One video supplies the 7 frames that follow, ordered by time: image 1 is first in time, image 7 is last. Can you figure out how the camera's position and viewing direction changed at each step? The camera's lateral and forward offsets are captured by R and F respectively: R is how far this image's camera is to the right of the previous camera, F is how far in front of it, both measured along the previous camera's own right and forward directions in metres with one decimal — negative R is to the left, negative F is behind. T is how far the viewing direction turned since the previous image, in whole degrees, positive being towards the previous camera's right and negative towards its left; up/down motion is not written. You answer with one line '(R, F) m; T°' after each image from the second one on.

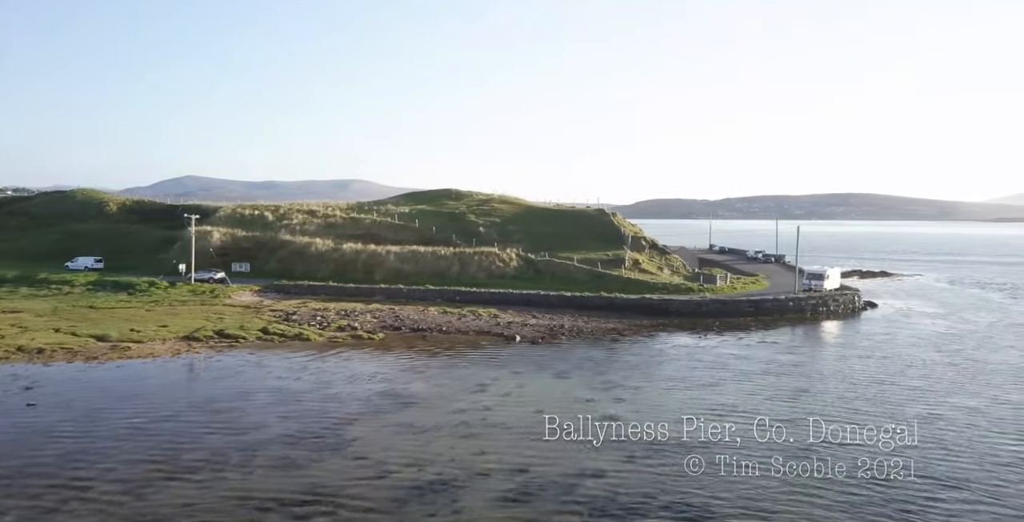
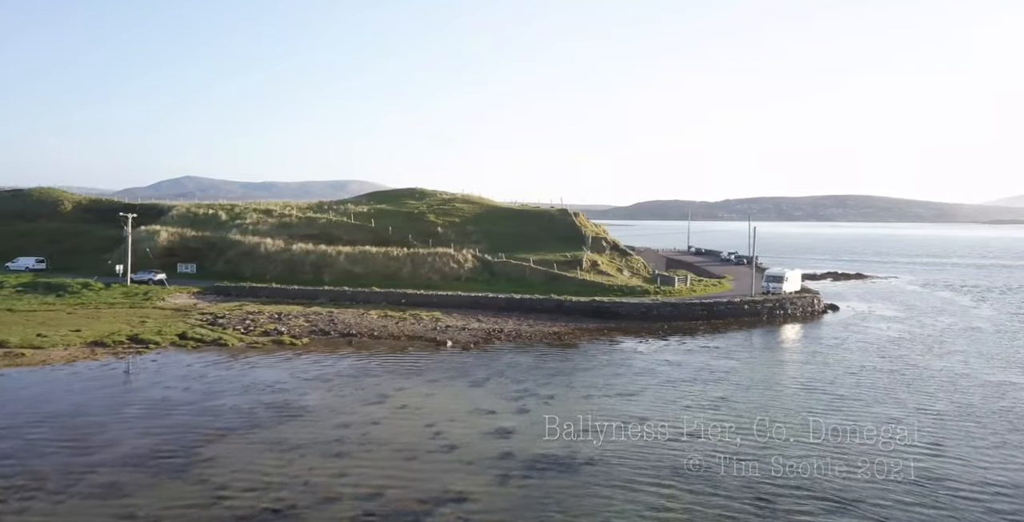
(+3.1, +1.2) m; +1°
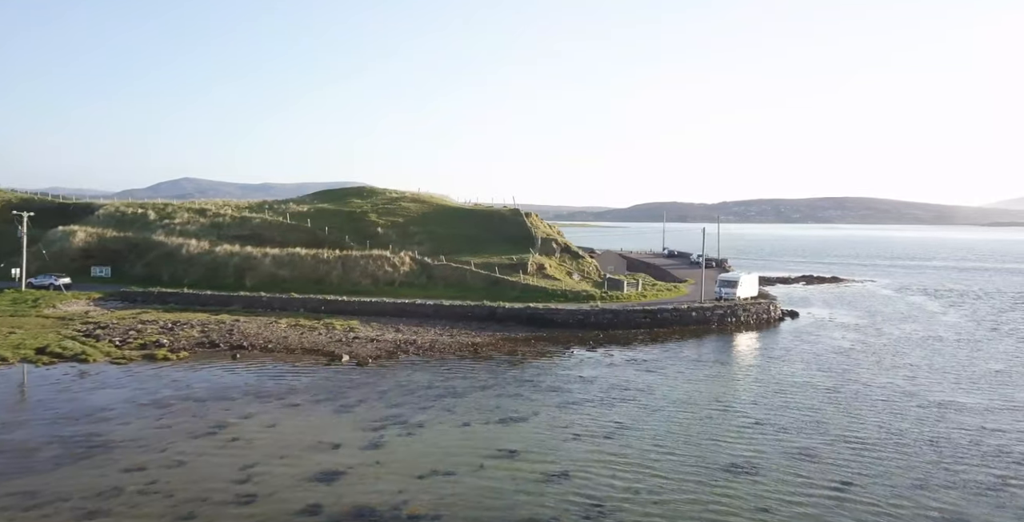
(+4.0, +3.2) m; +1°
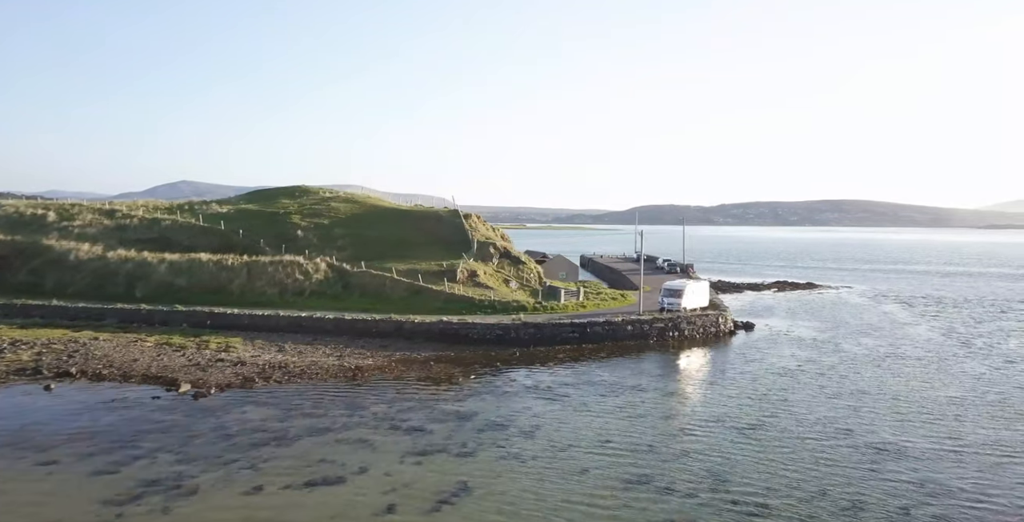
(+4.6, +4.7) m; +1°
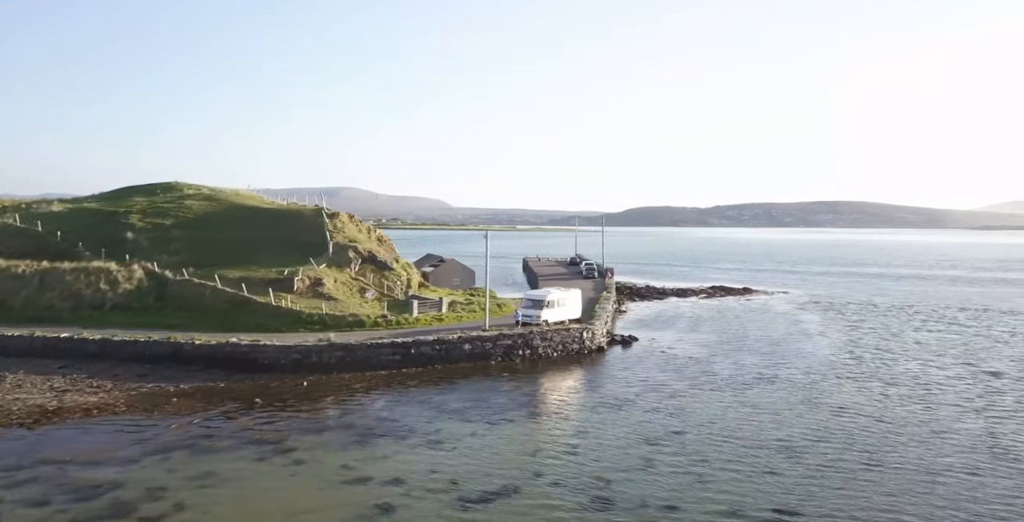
(+8.4, +5.9) m; +1°
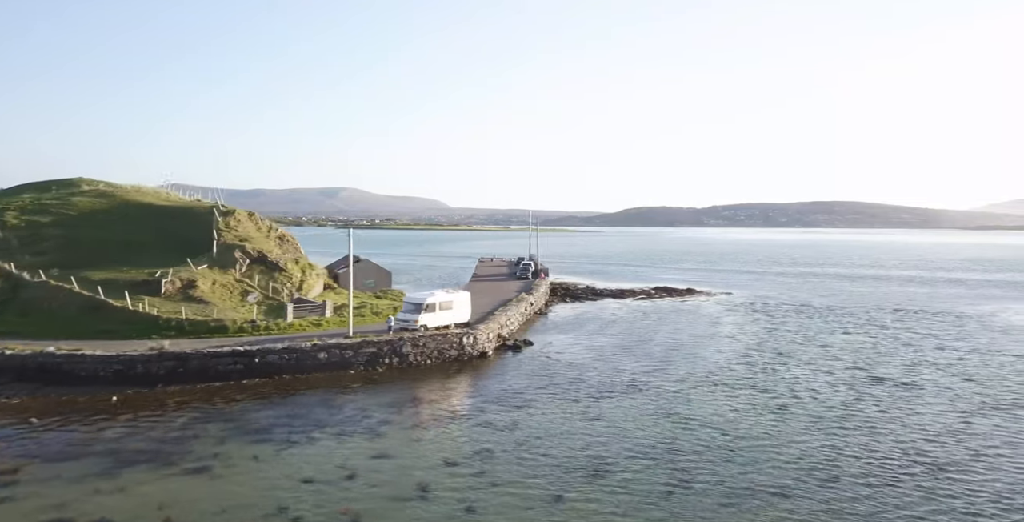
(+5.9, +2.3) m; +1°
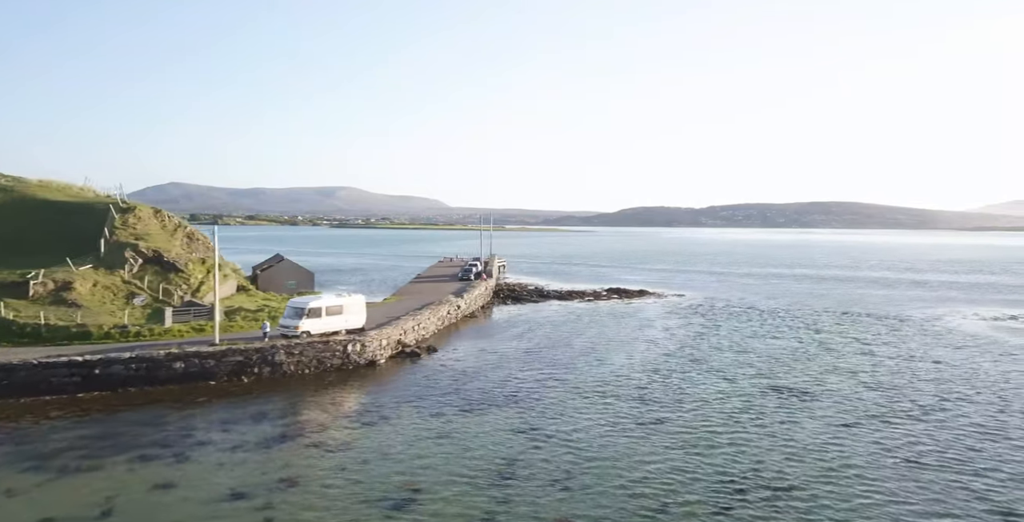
(+4.9, +2.5) m; +1°
